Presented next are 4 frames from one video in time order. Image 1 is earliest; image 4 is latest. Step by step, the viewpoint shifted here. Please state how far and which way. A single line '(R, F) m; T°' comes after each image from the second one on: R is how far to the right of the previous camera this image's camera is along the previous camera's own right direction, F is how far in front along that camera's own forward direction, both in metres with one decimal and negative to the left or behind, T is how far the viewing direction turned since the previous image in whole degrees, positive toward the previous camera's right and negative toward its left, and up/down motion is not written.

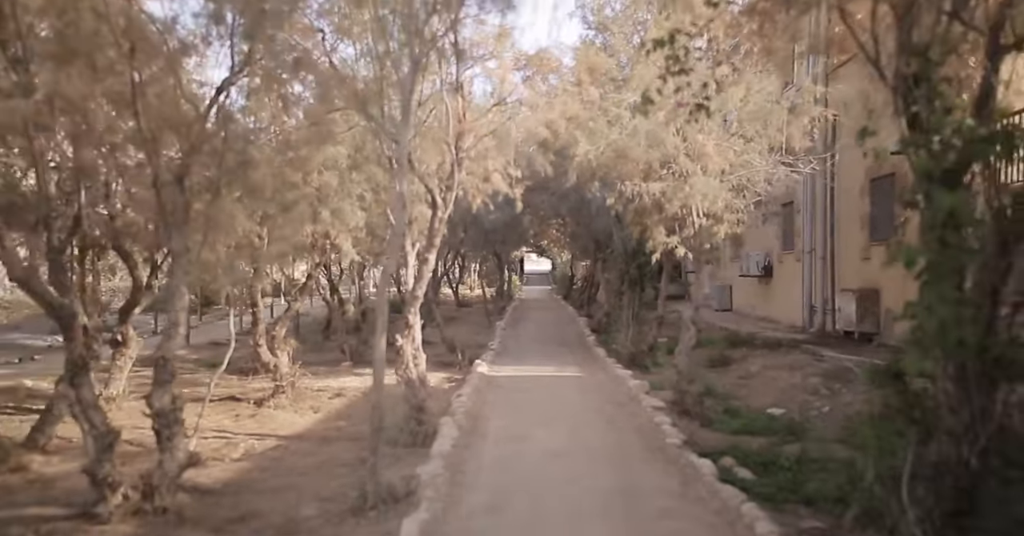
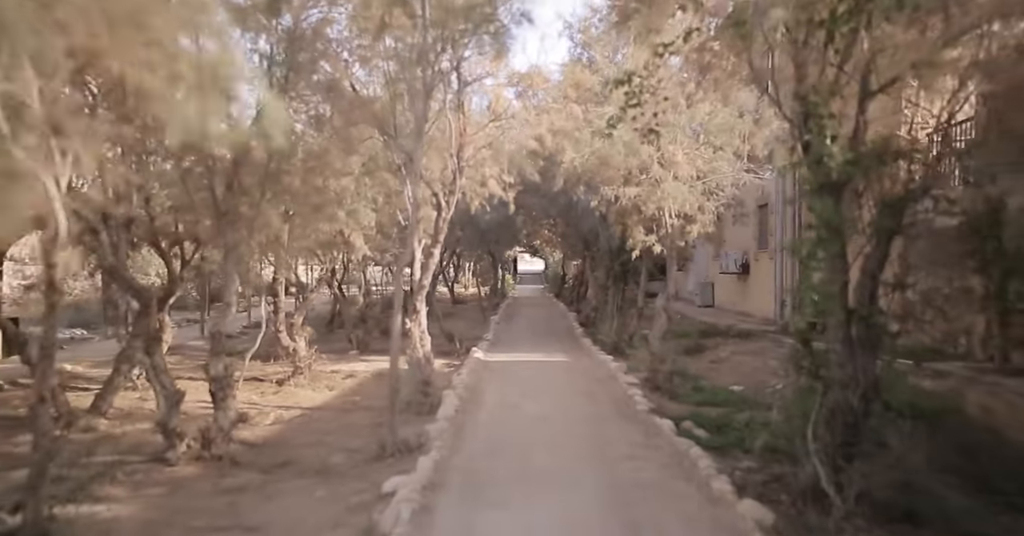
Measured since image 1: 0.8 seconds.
(0.0, -1.5) m; +1°
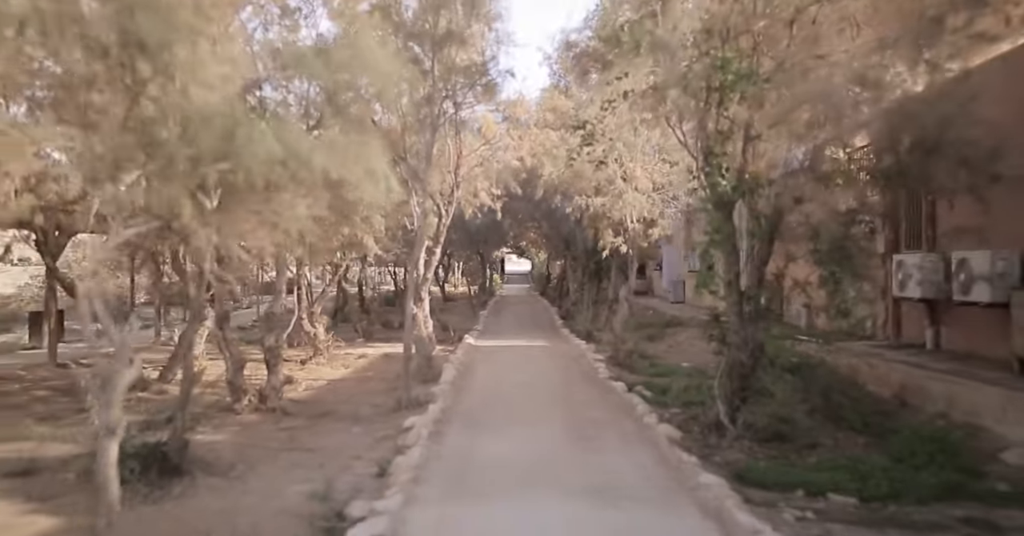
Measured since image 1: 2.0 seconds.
(0.0, -2.6) m; +1°
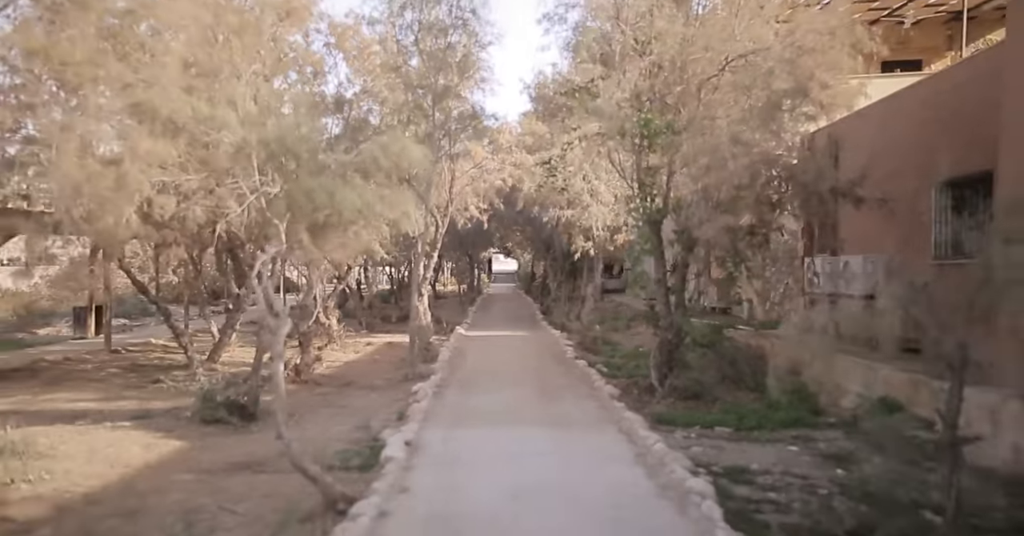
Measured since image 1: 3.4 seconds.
(+0.1, -2.9) m; +1°
